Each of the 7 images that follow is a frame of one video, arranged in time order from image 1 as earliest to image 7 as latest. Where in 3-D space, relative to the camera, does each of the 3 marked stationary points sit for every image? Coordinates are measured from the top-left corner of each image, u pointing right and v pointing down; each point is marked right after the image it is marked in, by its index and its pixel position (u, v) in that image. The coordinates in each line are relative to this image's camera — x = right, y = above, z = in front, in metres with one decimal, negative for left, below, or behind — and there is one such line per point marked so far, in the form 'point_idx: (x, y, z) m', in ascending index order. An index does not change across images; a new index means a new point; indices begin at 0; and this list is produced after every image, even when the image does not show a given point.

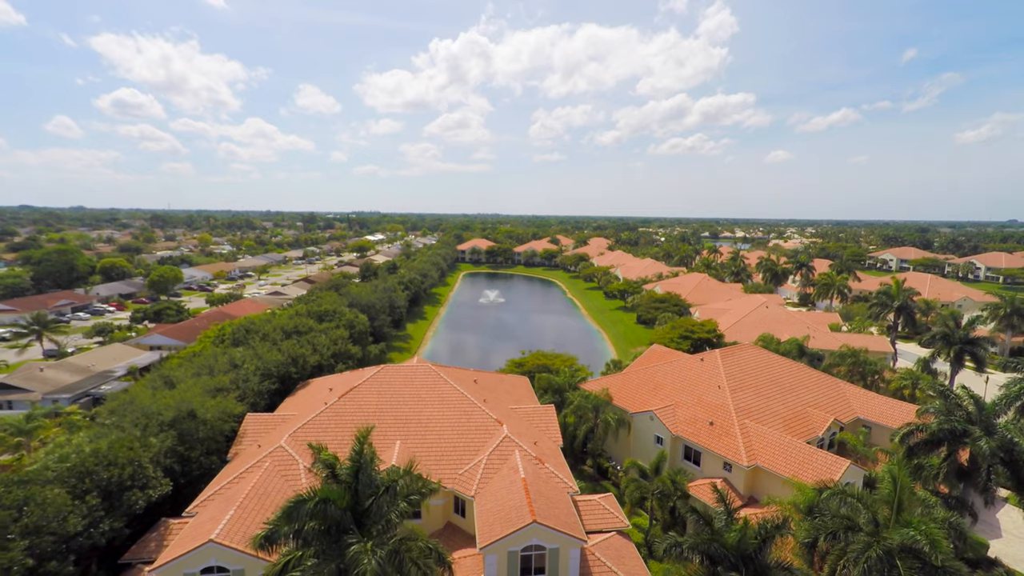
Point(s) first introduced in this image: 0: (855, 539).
0: (+13.2, -9.7, +17.9) m
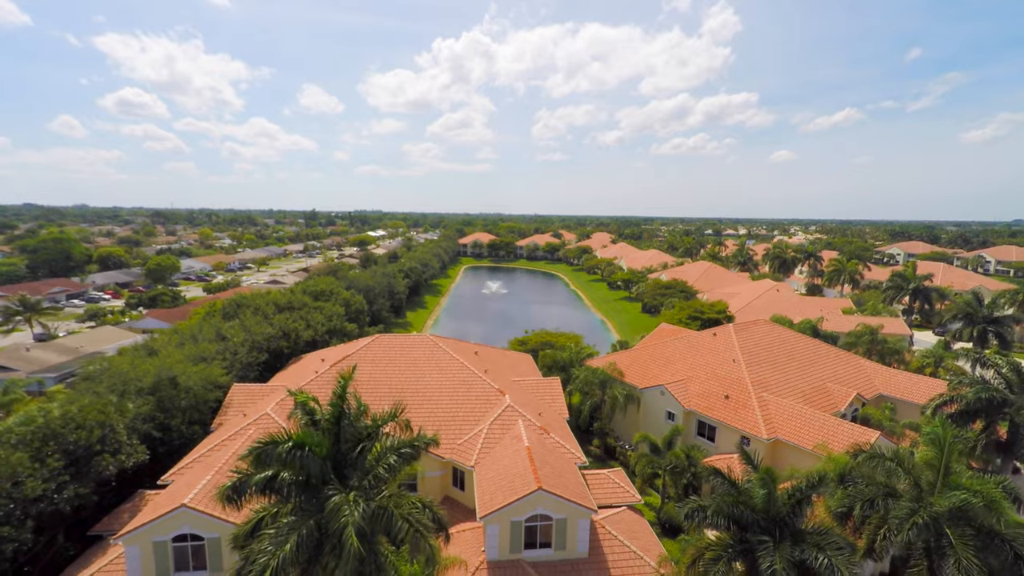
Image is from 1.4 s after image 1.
0: (+13.3, -7.5, +16.1) m
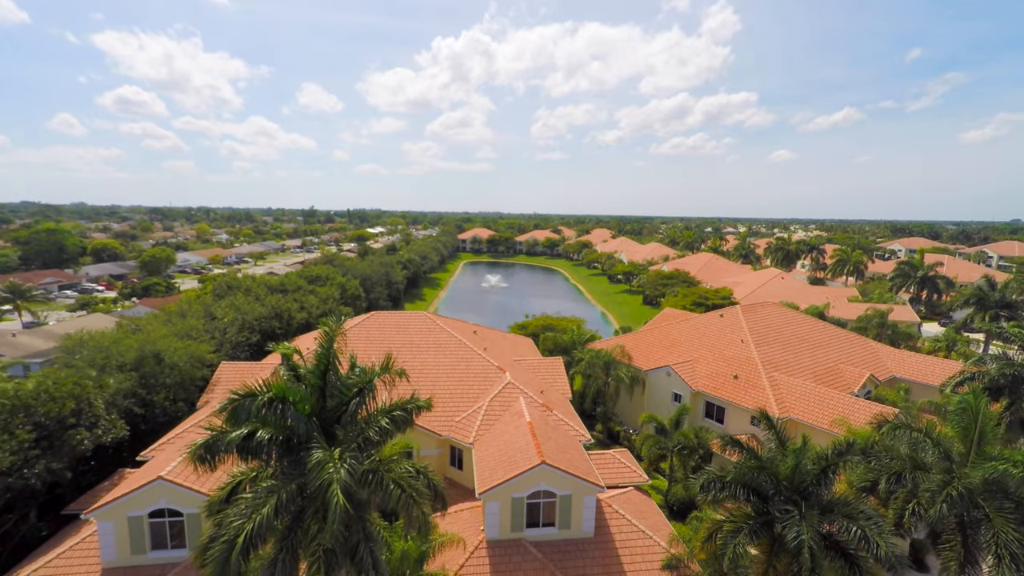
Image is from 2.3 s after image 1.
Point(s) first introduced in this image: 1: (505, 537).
0: (+13.3, -6.1, +15.0) m
1: (-0.3, -9.3, +17.5) m
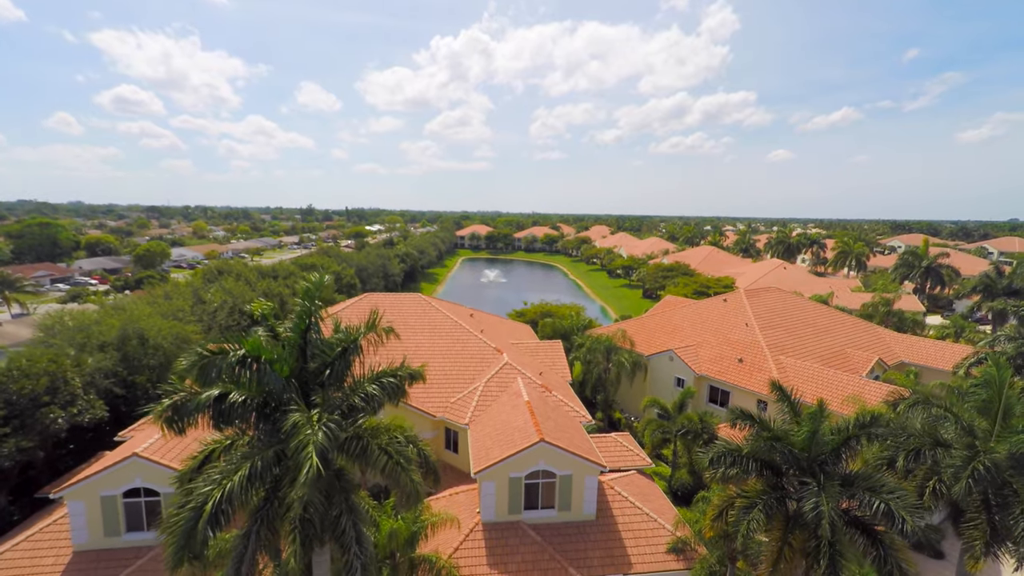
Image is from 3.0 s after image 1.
0: (+13.2, -5.1, +14.1) m
1: (-0.4, -8.2, +16.6) m
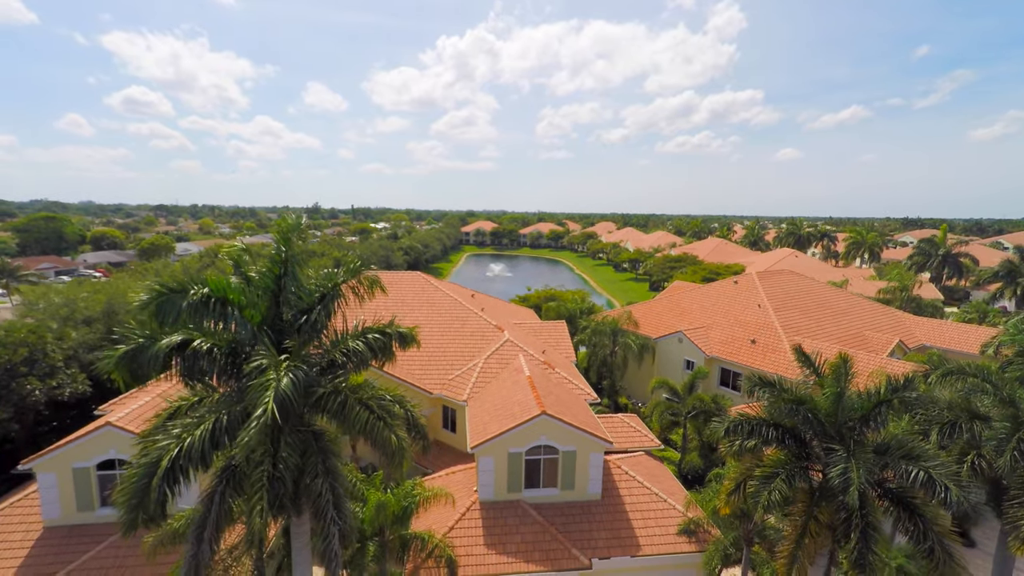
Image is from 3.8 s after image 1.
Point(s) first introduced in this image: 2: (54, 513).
0: (+13.2, -3.8, +12.9) m
1: (-0.4, -7.0, +15.6) m
2: (-13.6, -6.6, +13.8) m
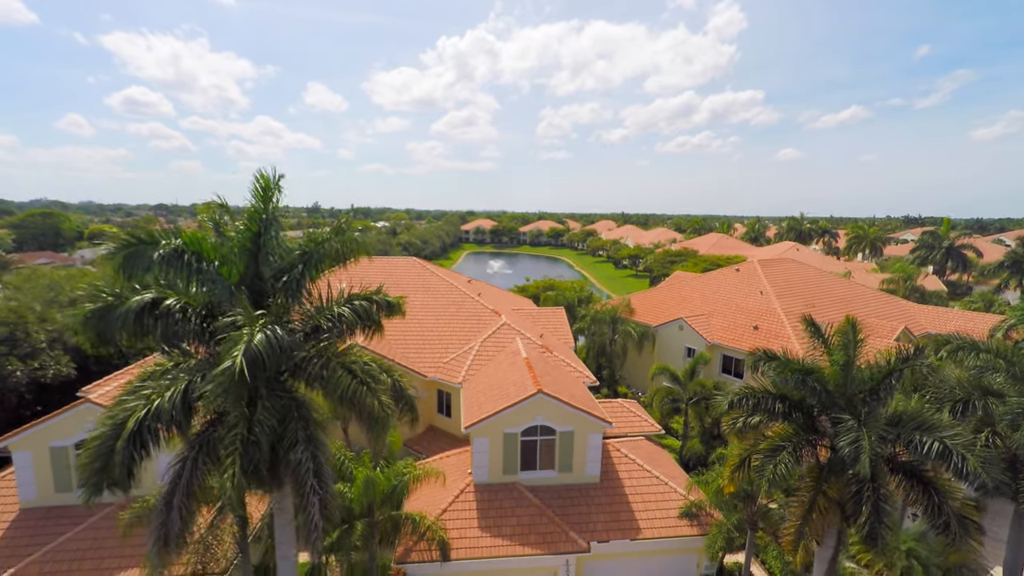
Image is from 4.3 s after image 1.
0: (+13.0, -3.0, +12.4) m
1: (-0.5, -6.2, +15.1) m
2: (-13.7, -5.8, +13.3) m
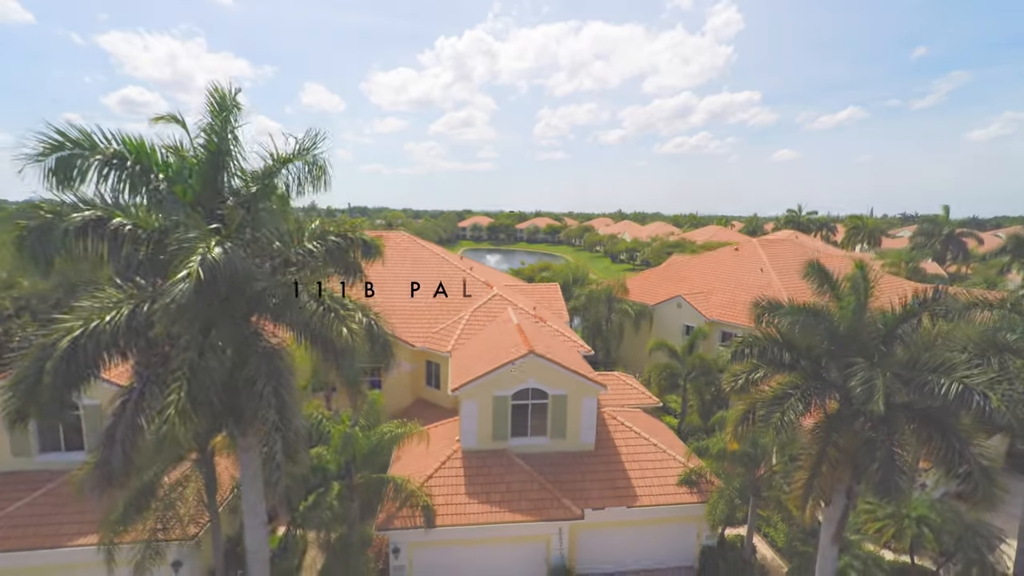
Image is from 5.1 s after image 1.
0: (+12.8, -1.7, +11.7) m
1: (-0.8, -4.9, +14.3) m
2: (-14.0, -4.5, +12.5) m
